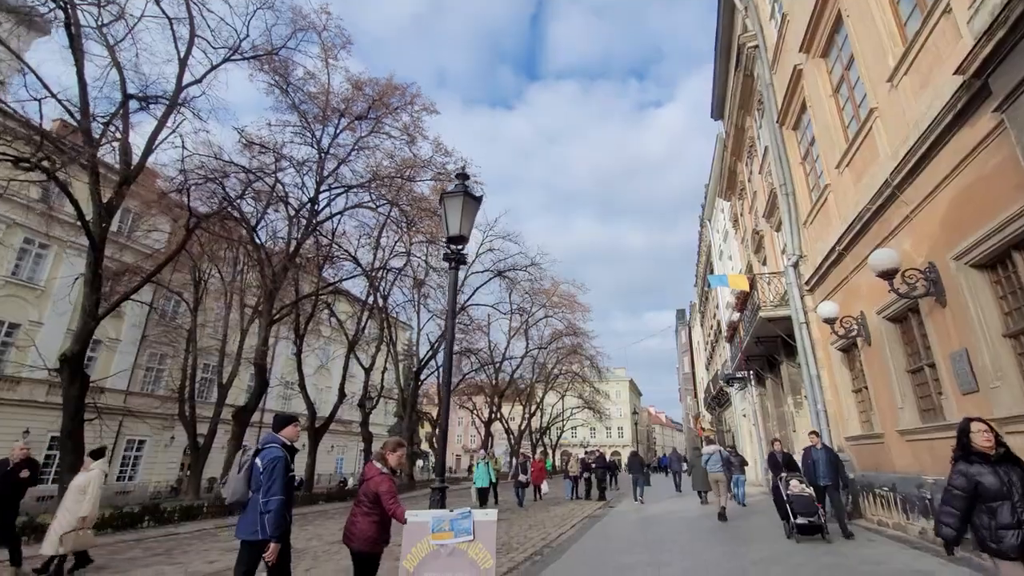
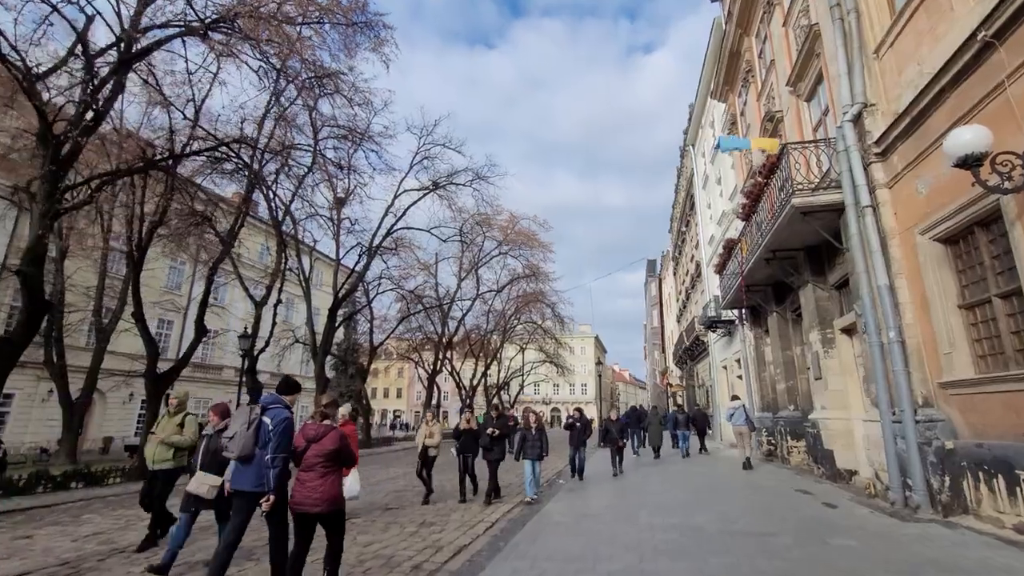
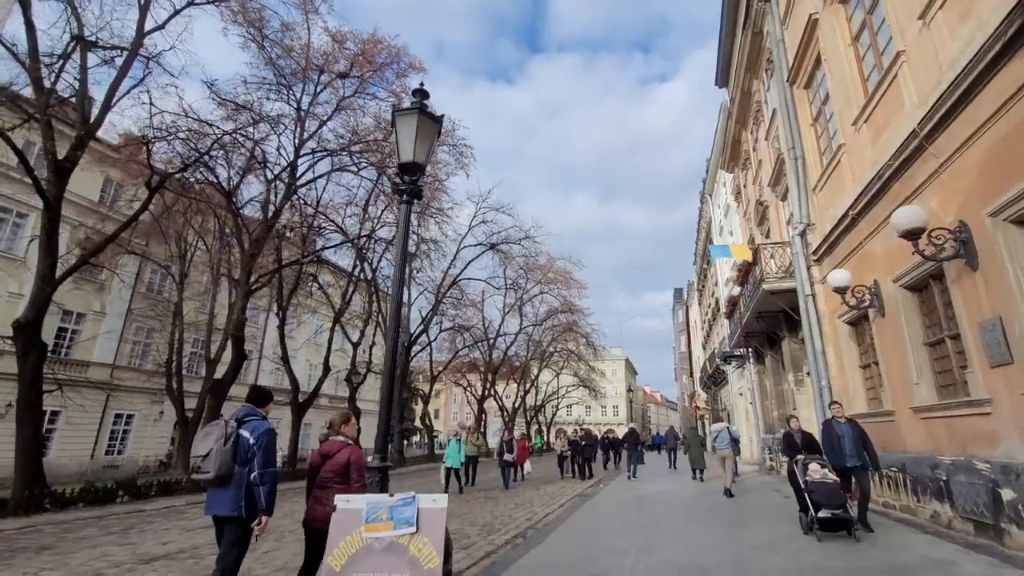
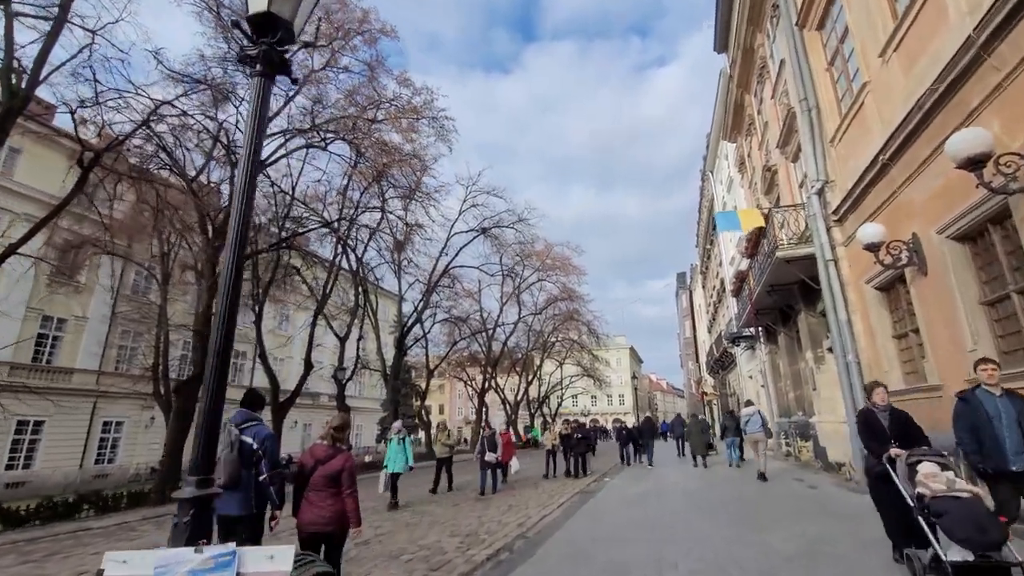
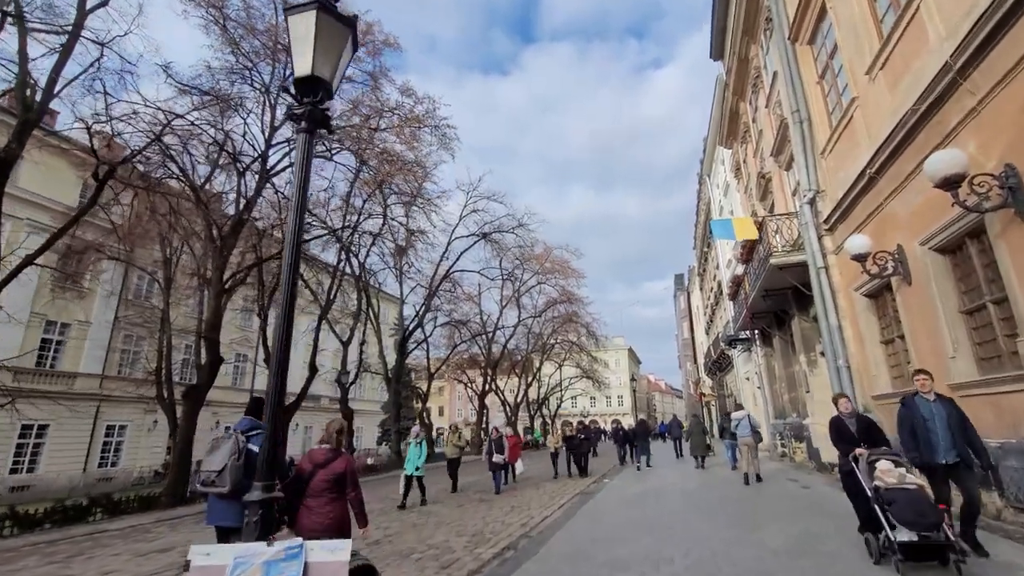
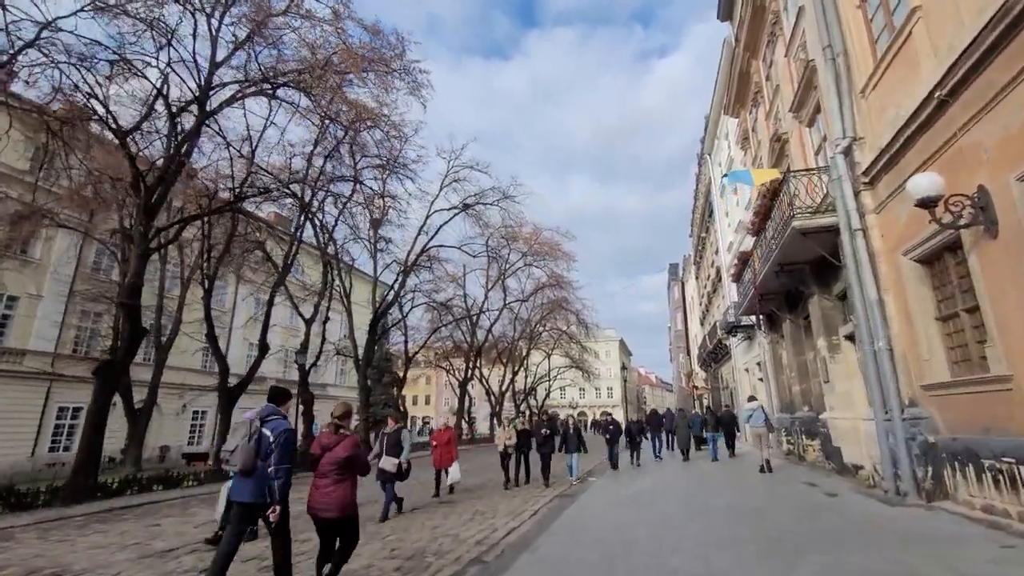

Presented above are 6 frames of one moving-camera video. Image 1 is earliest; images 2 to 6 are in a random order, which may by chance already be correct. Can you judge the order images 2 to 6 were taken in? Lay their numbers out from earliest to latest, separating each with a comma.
3, 5, 4, 6, 2
